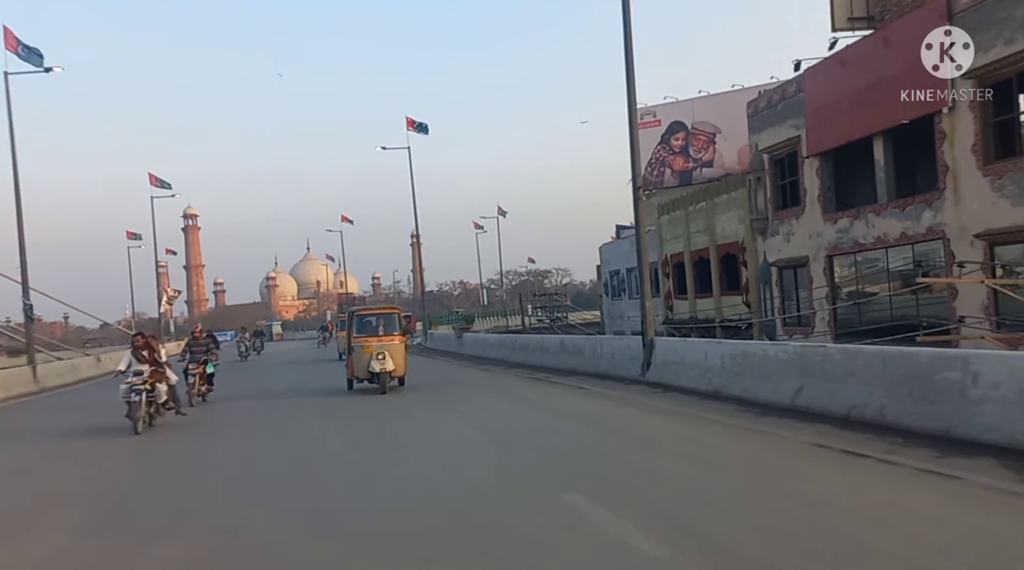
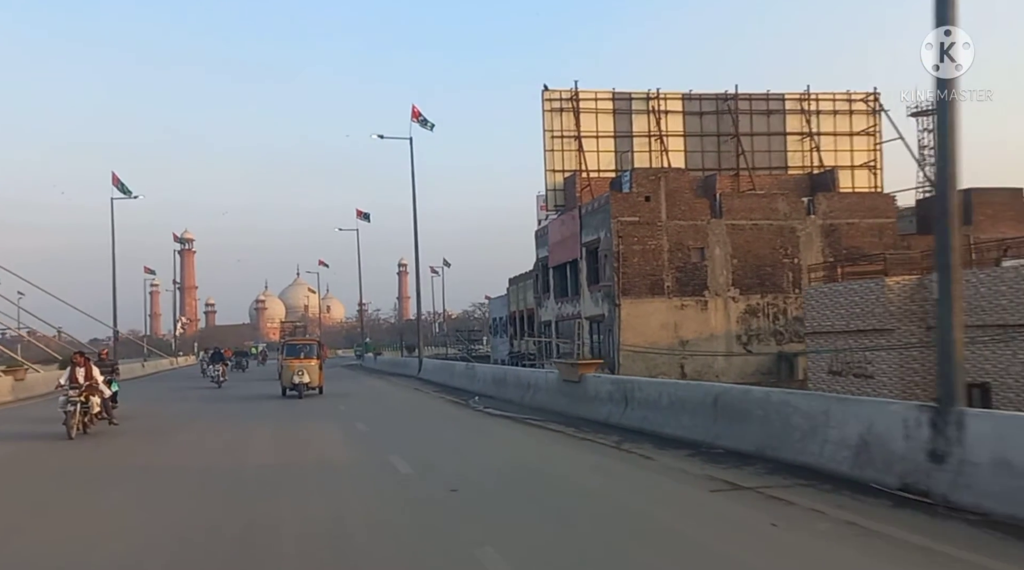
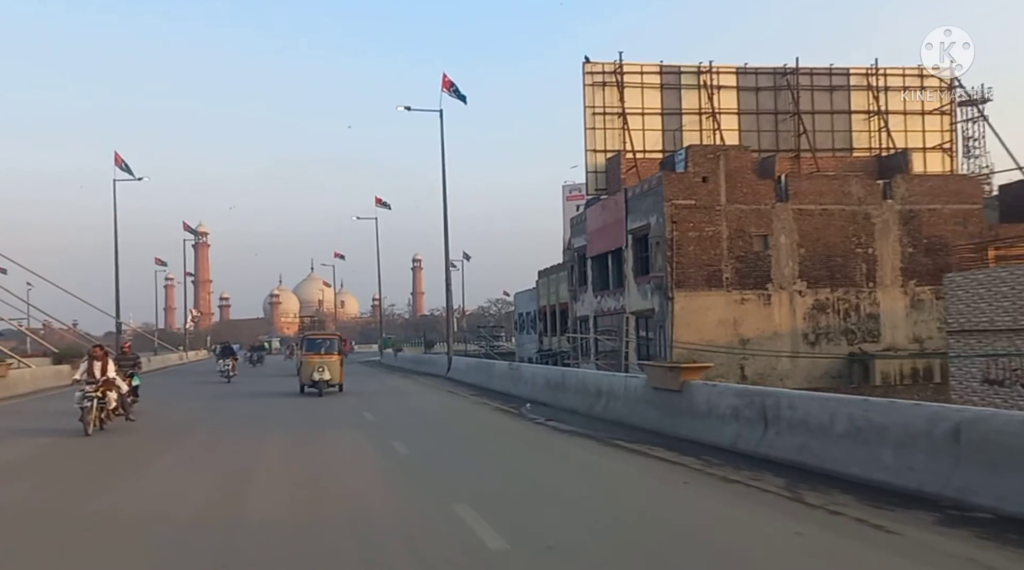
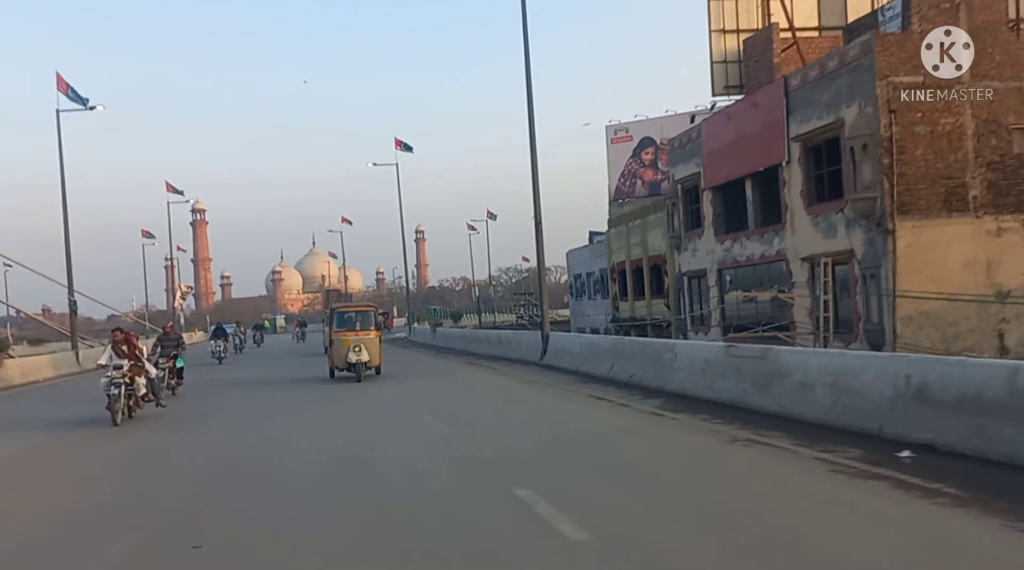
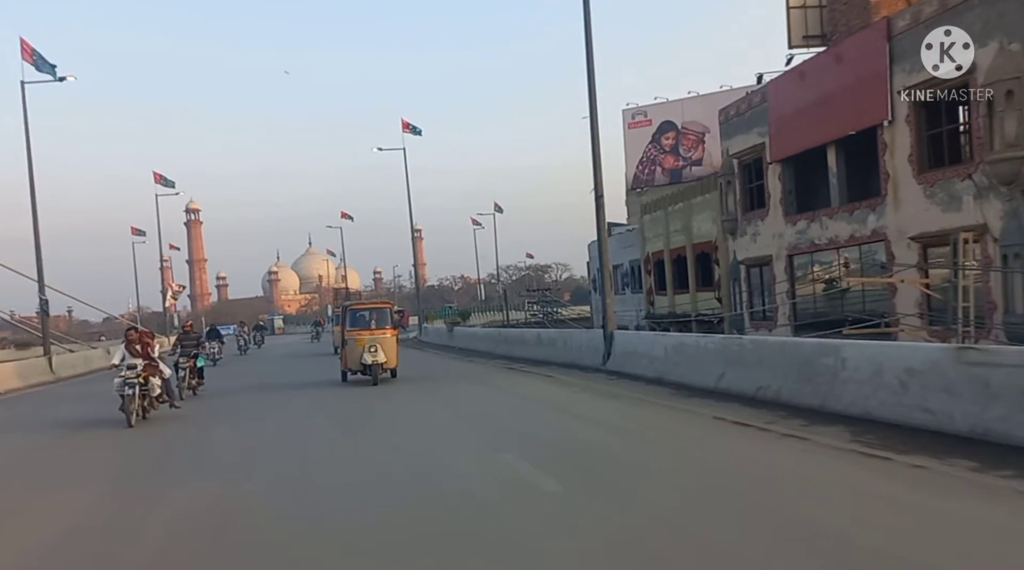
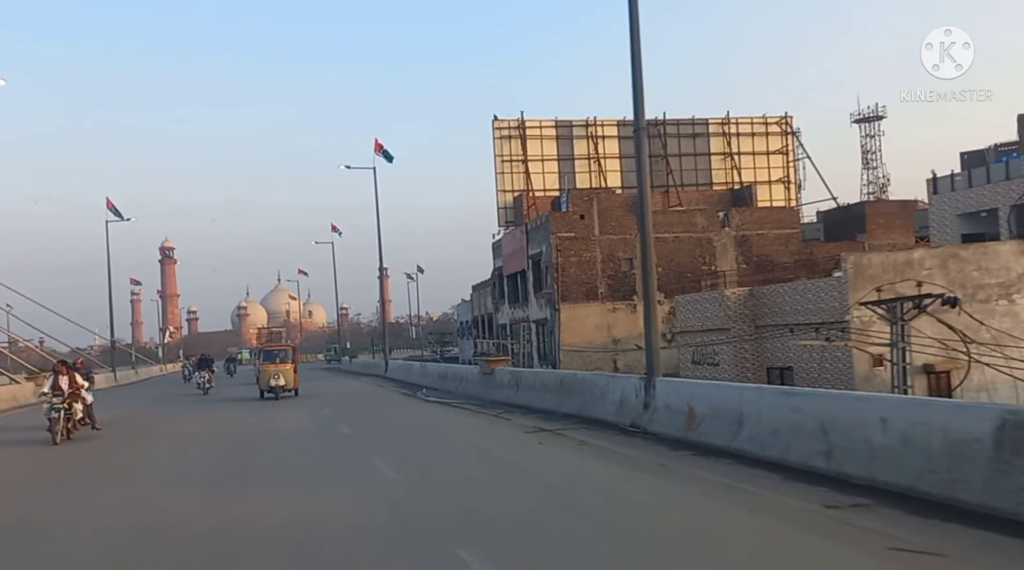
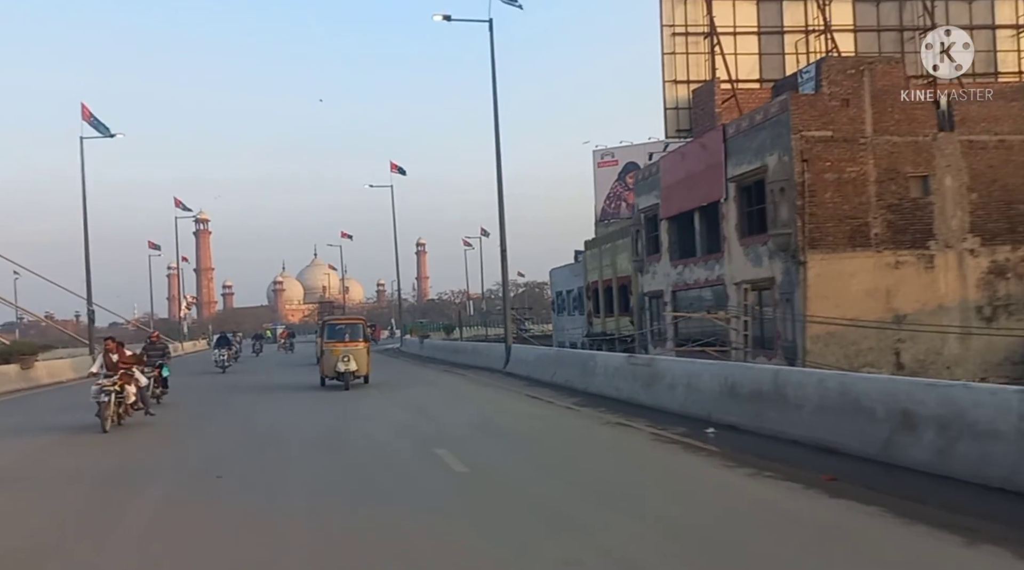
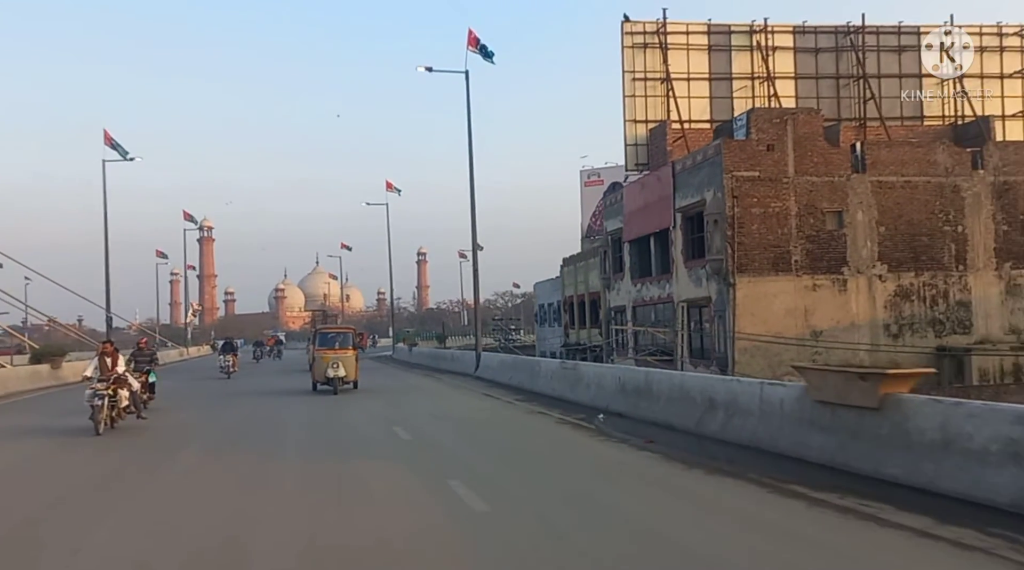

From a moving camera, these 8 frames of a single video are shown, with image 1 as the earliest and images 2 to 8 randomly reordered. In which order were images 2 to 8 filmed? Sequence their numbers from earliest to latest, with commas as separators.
5, 4, 7, 8, 3, 2, 6
